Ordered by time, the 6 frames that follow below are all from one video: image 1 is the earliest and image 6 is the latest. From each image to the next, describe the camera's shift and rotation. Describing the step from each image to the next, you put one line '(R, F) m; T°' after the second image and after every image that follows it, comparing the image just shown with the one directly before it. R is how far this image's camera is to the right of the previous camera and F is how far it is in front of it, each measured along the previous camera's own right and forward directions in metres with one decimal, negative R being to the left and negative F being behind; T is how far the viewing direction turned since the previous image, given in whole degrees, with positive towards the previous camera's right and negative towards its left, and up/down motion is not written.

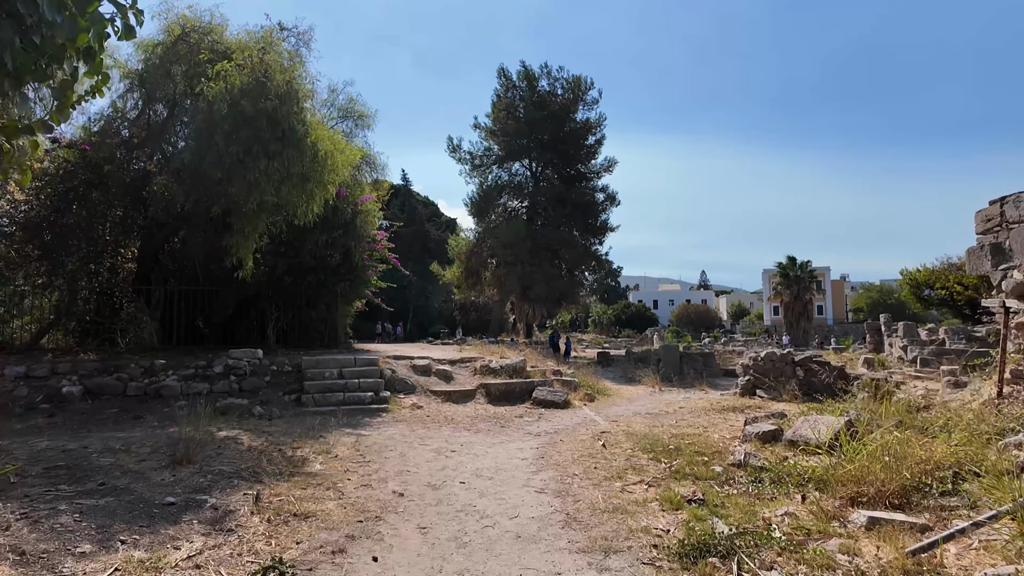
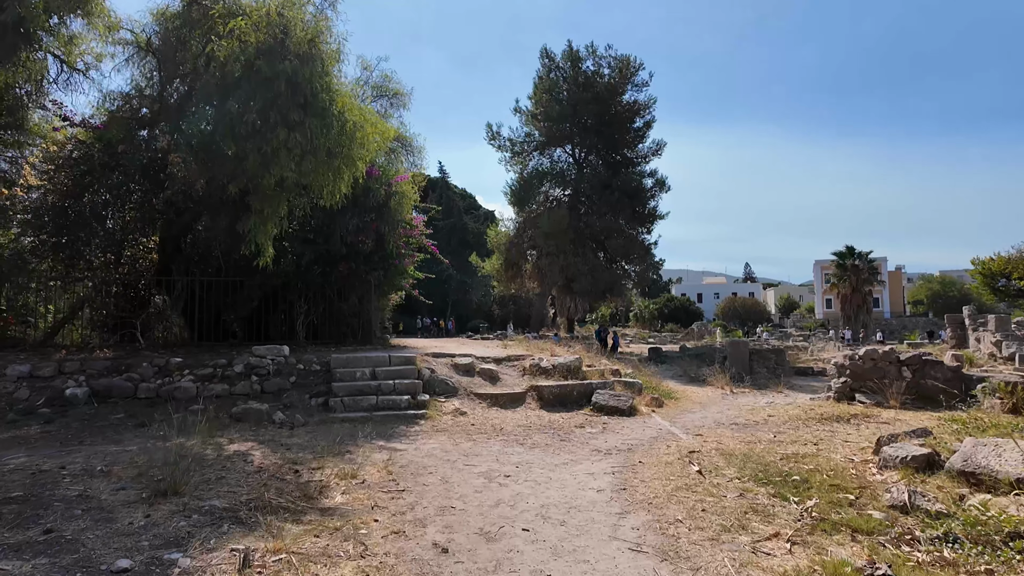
(-0.2, +1.2) m; -4°
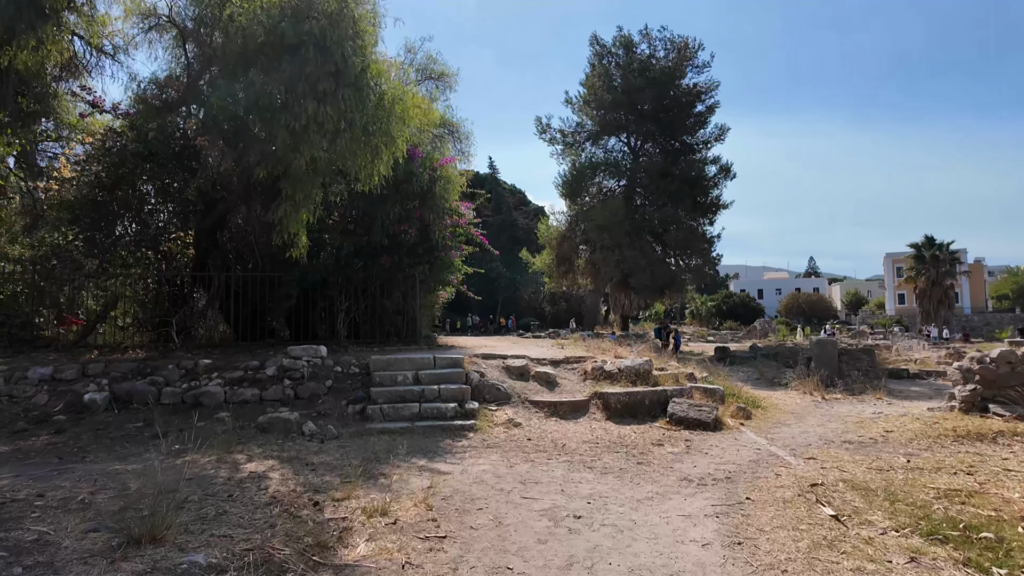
(-0.1, +1.0) m; -5°
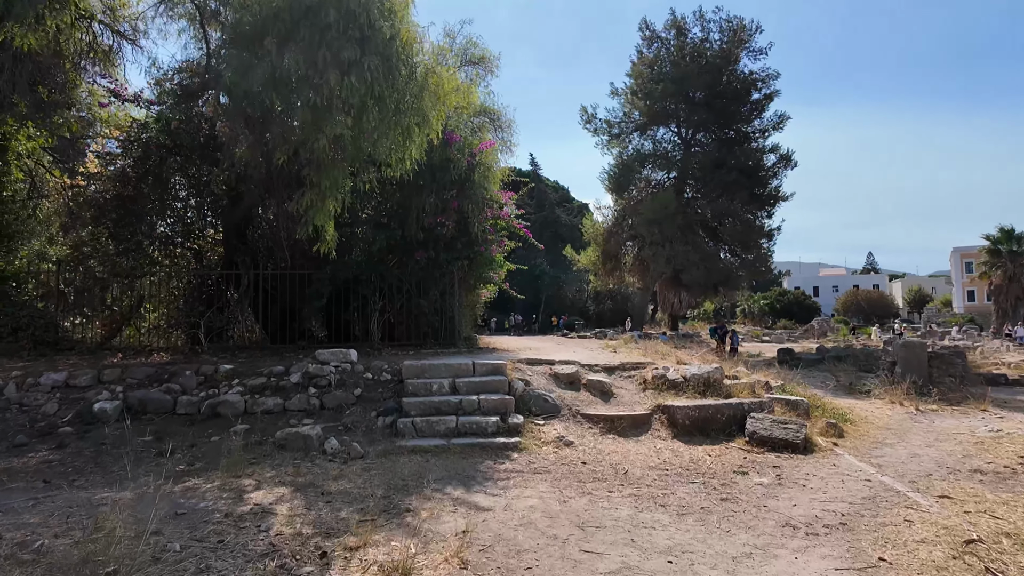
(-0.1, +0.9) m; -4°
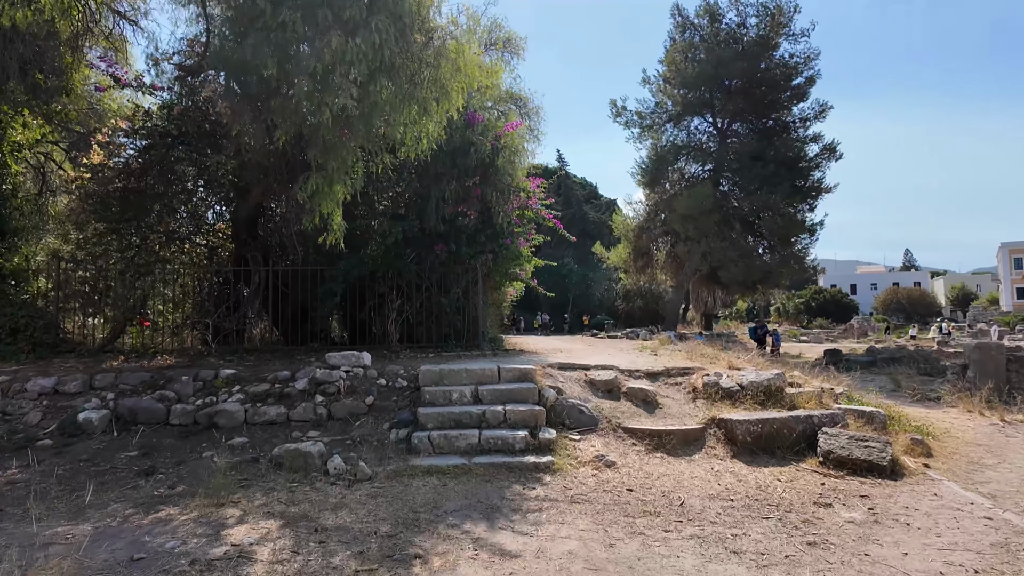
(0.0, +0.8) m; -3°
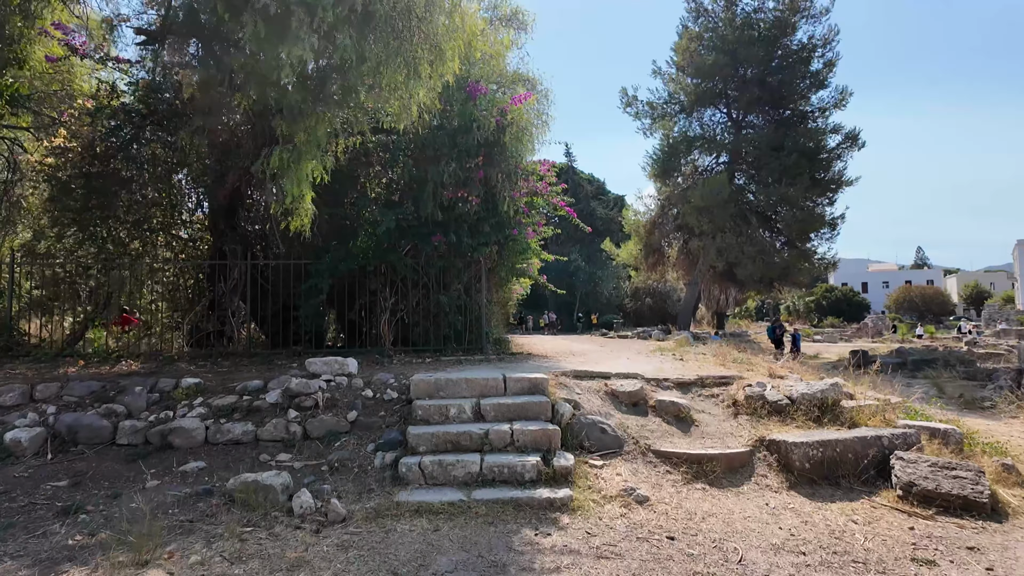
(0.0, +0.9) m; -1°
